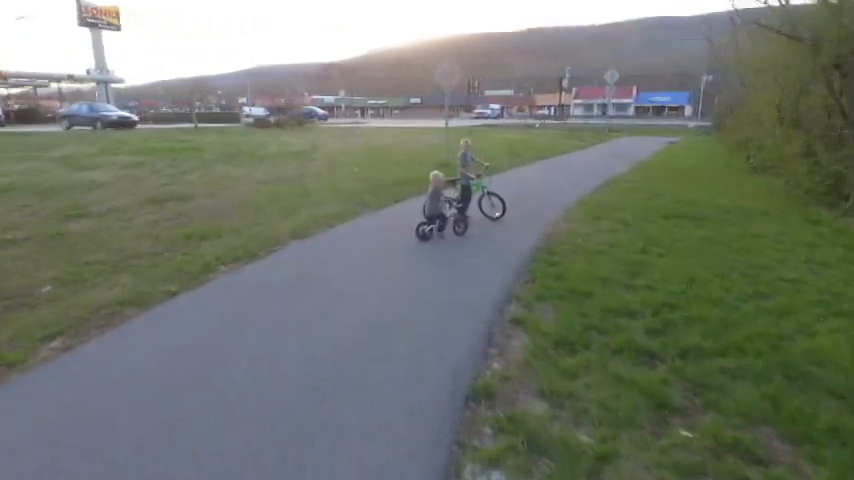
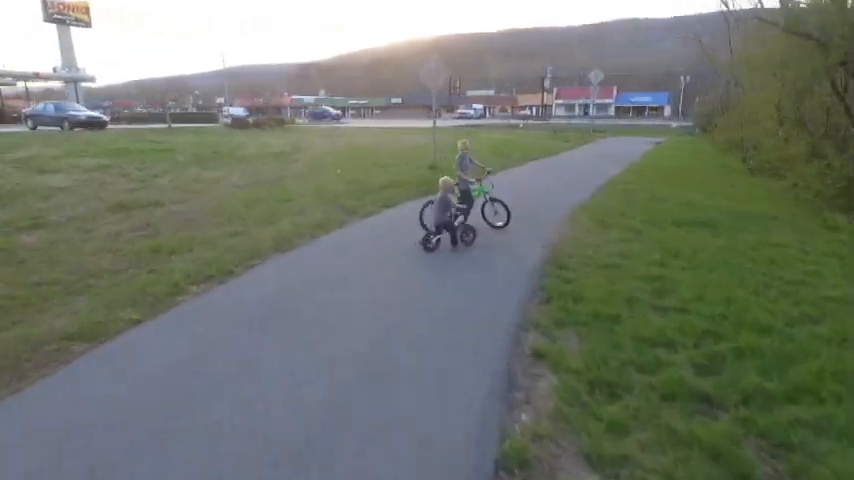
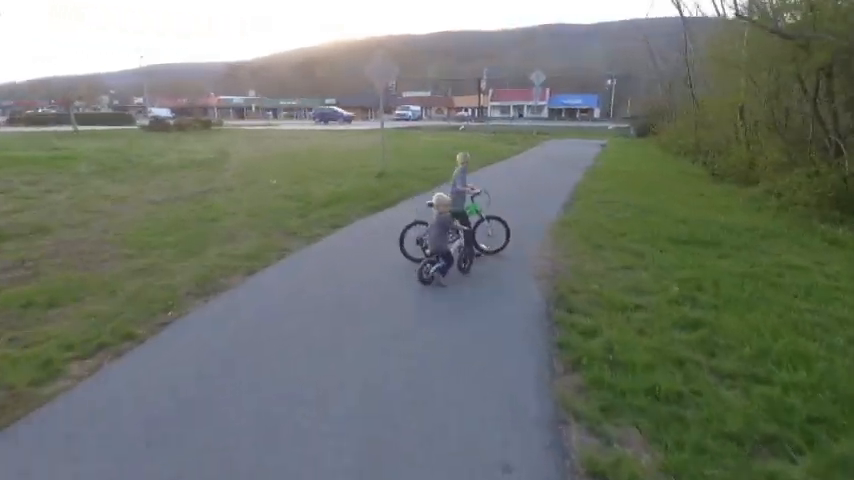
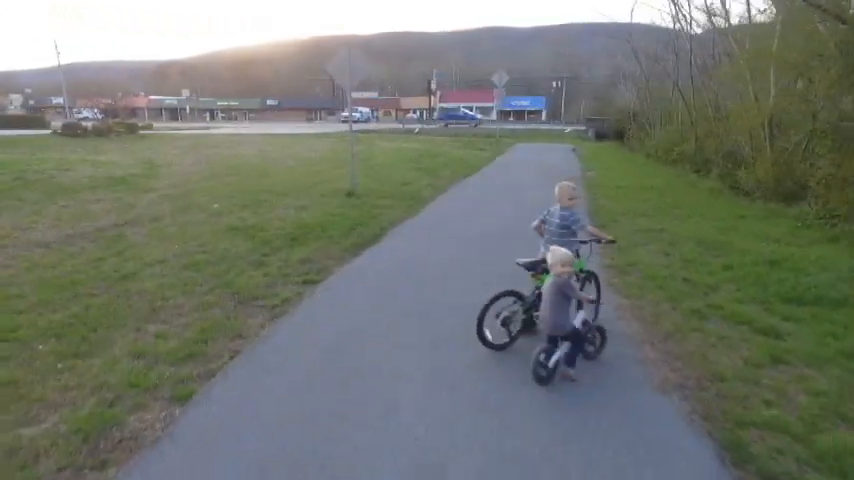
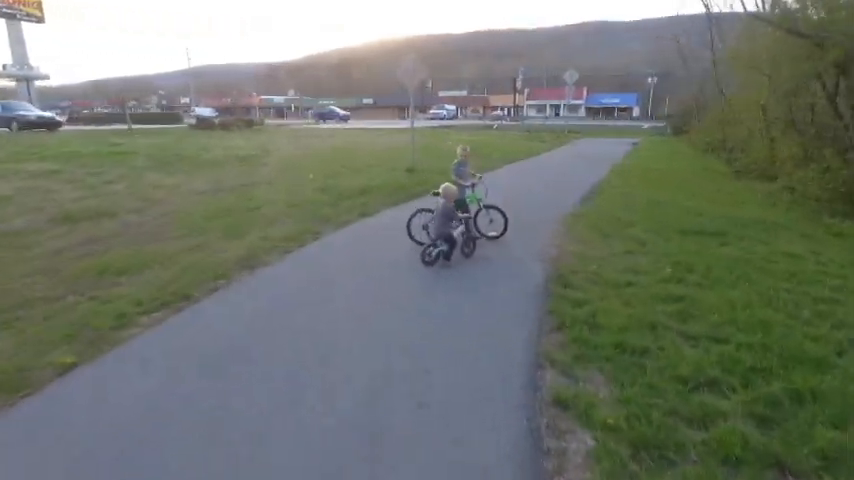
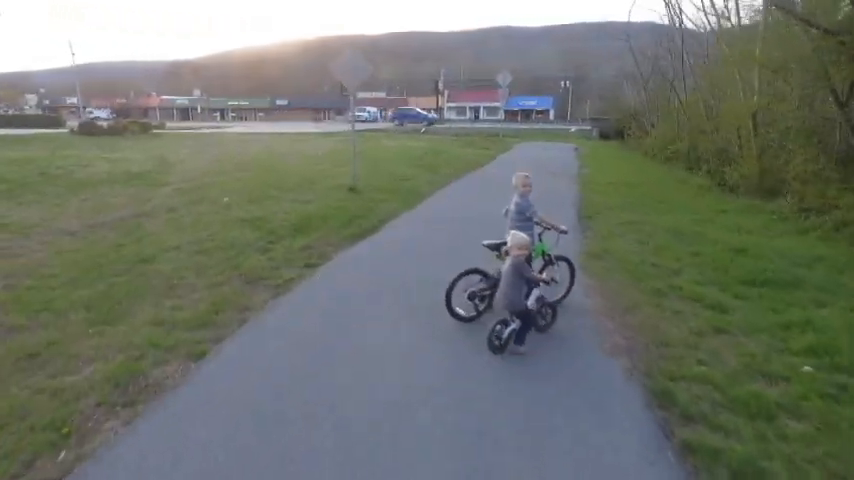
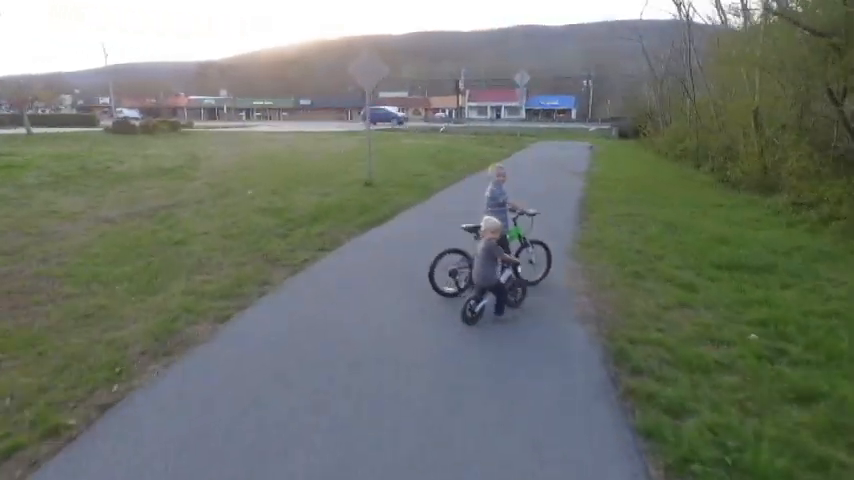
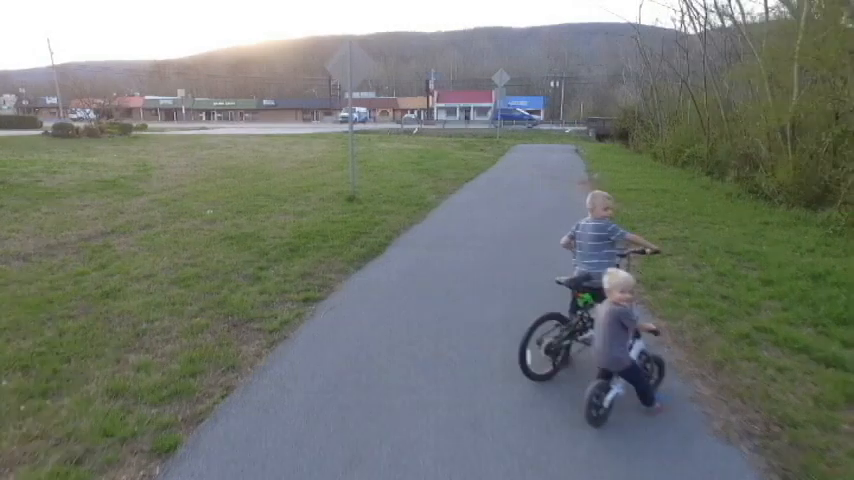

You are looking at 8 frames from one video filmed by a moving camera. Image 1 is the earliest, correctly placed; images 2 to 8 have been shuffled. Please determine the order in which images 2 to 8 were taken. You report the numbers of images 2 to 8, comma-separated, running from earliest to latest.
2, 5, 3, 7, 6, 4, 8
